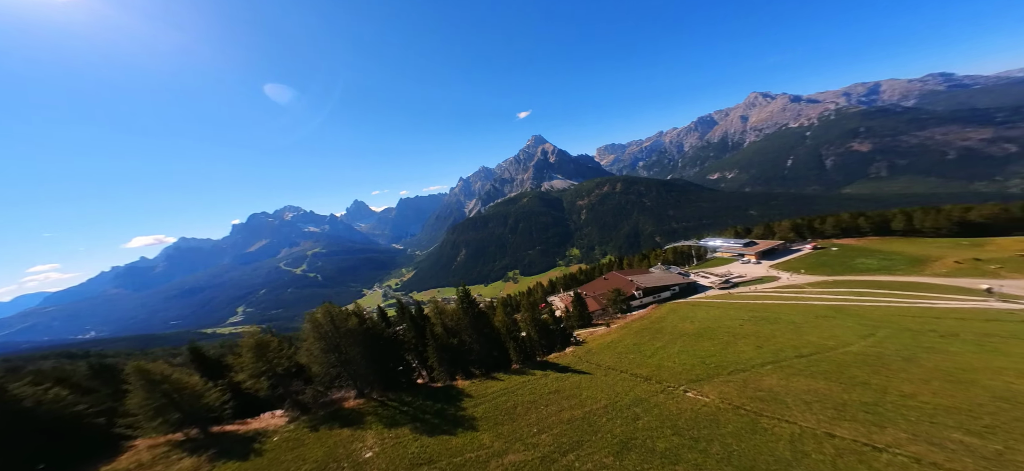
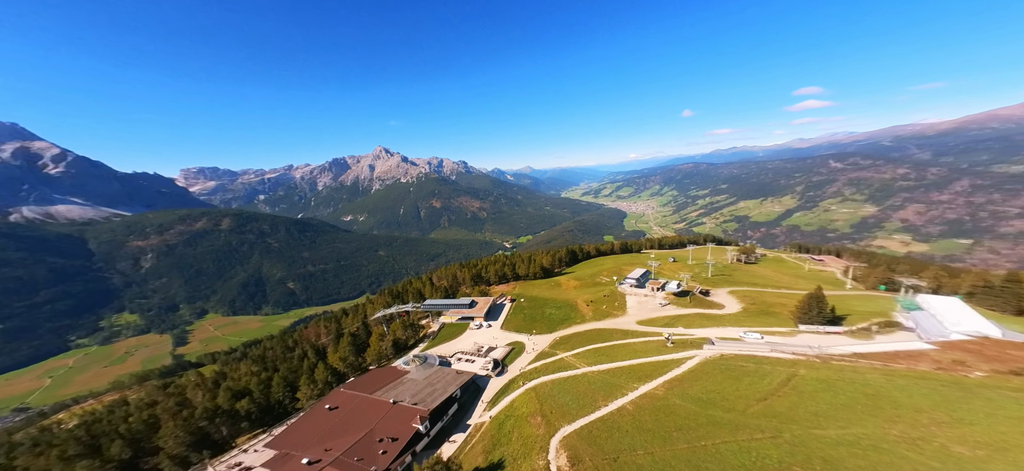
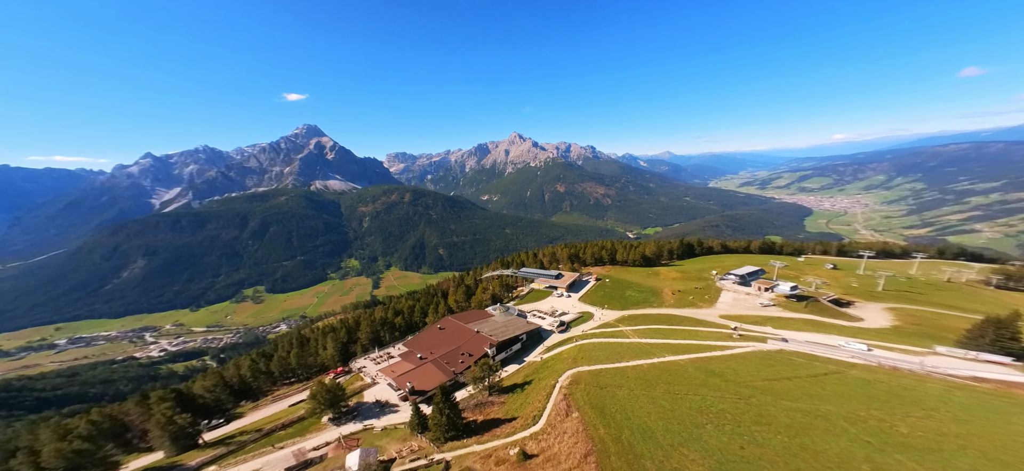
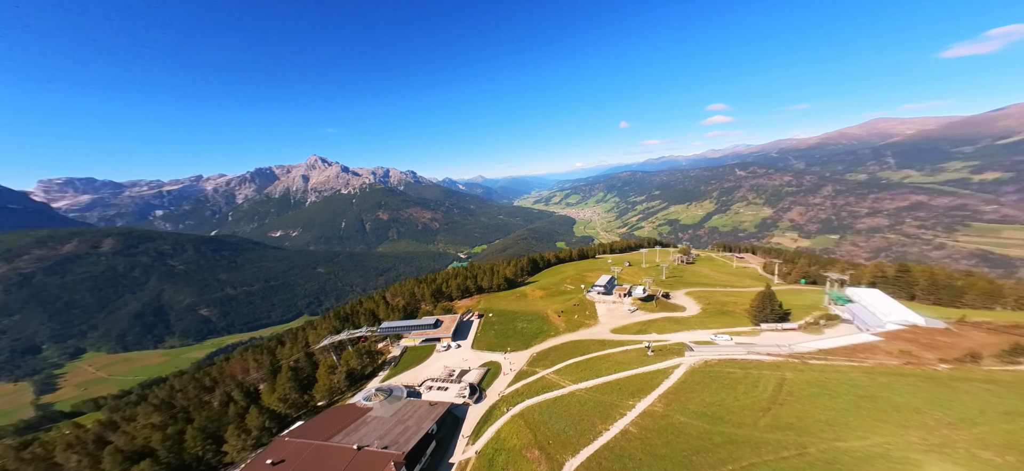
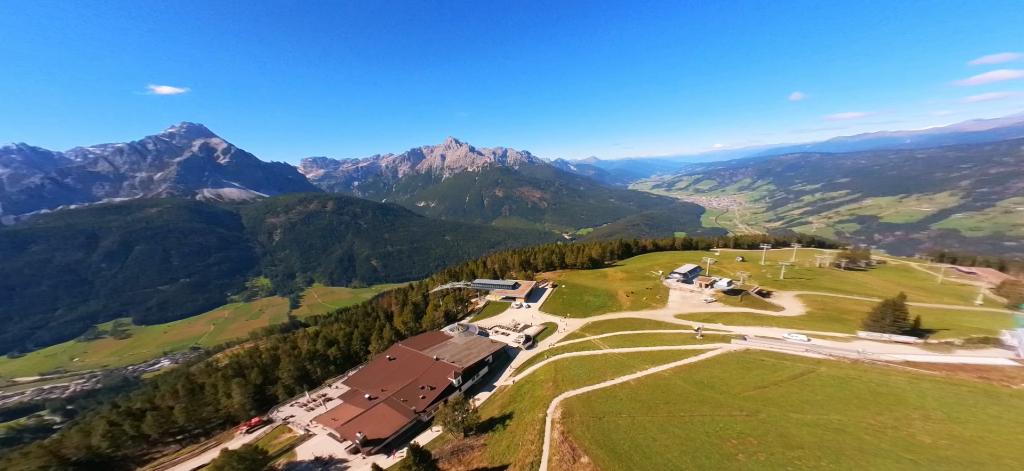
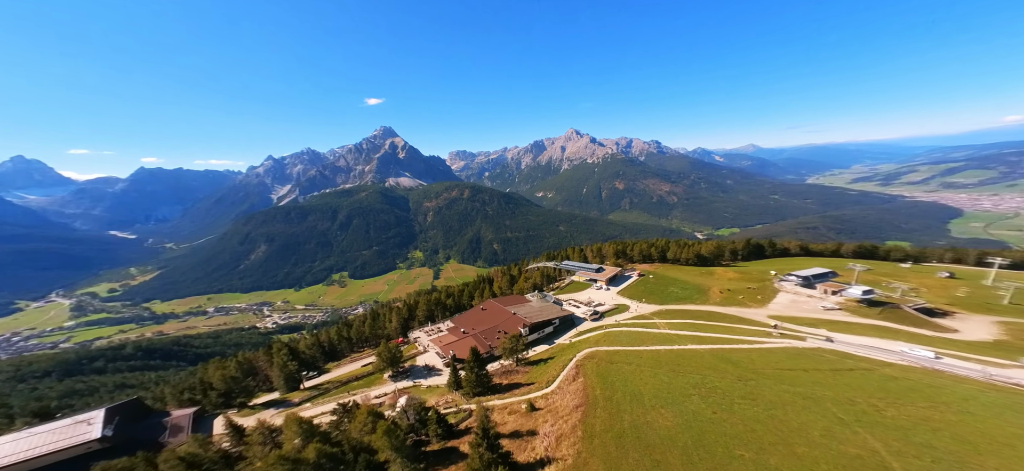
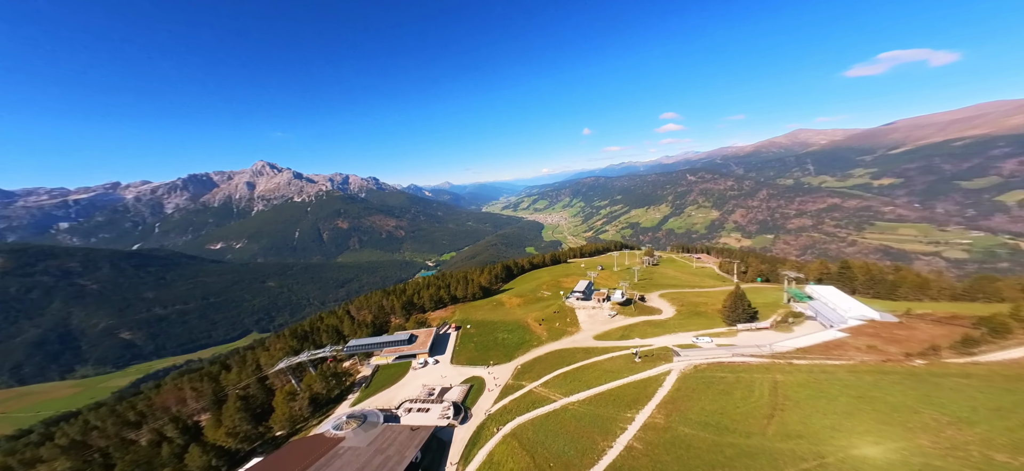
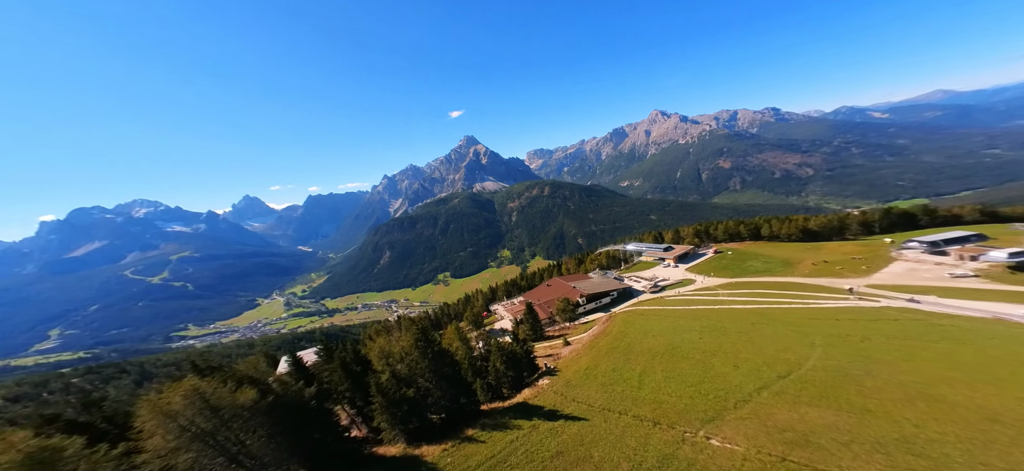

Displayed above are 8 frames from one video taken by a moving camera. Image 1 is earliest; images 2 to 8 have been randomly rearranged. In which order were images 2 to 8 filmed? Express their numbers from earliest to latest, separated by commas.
8, 6, 3, 5, 2, 4, 7
